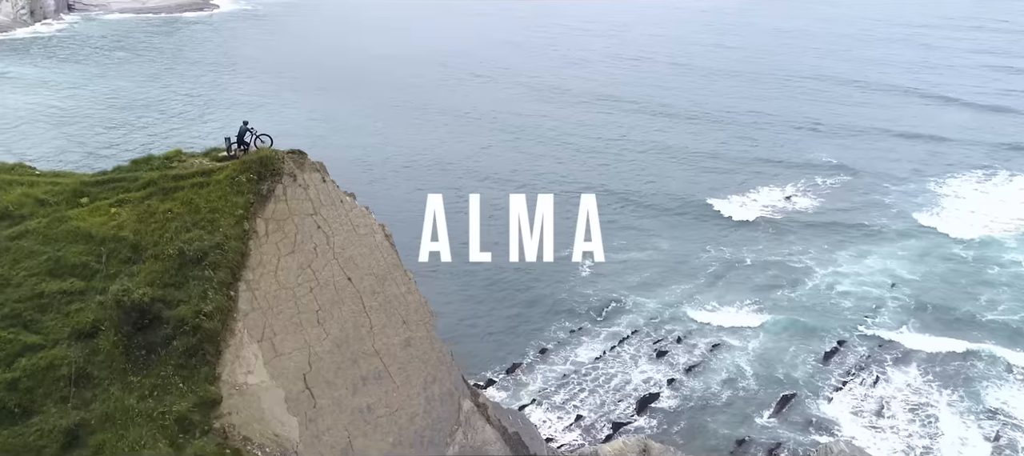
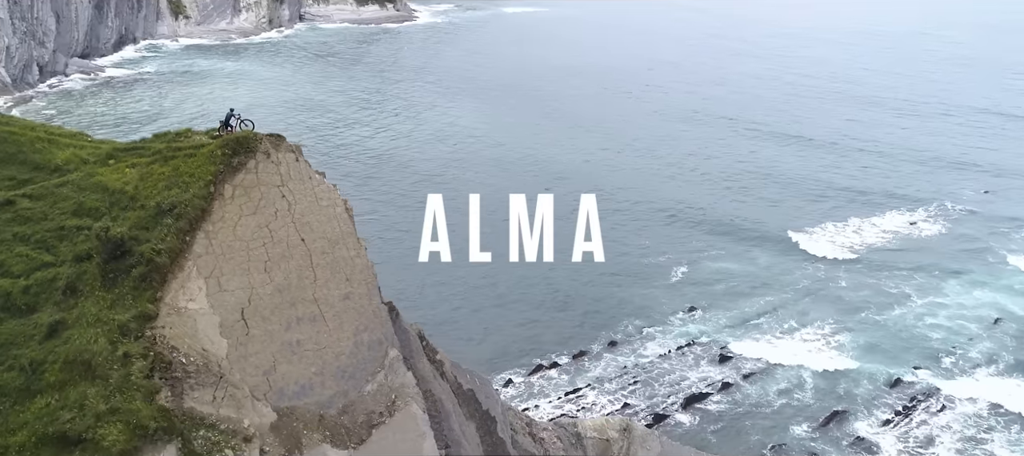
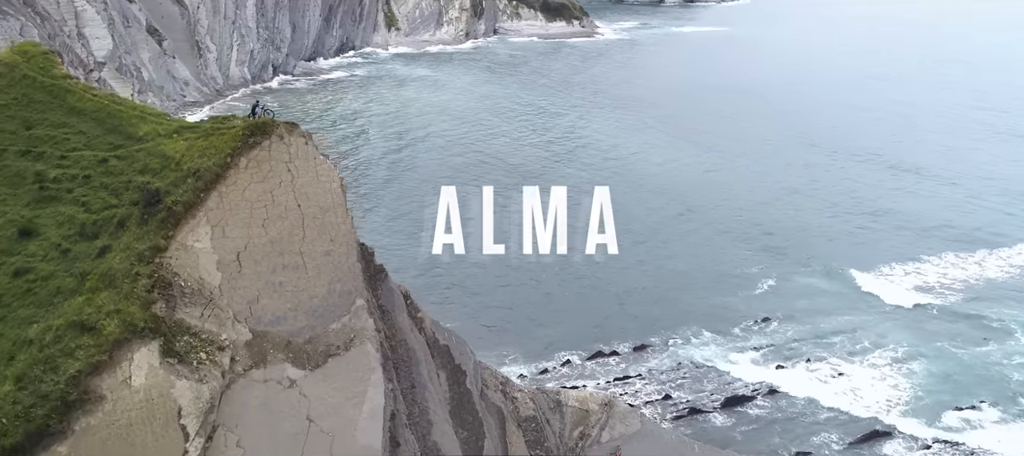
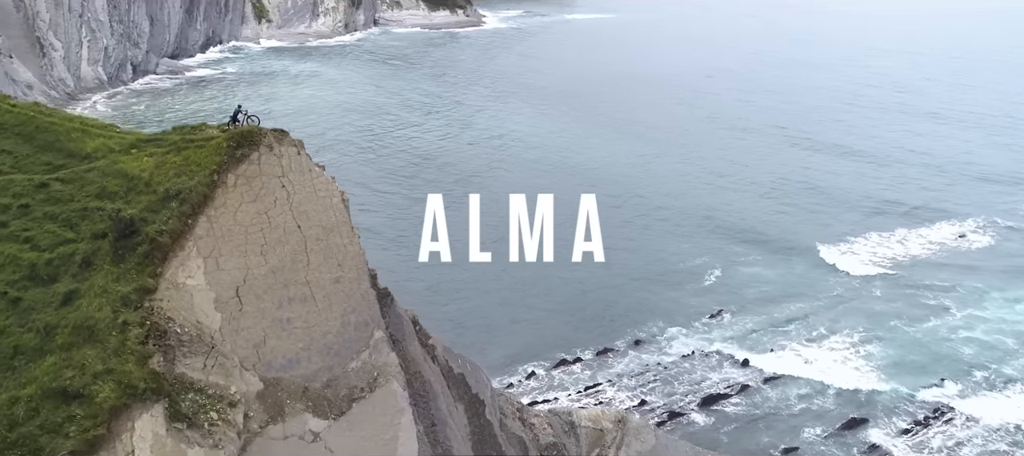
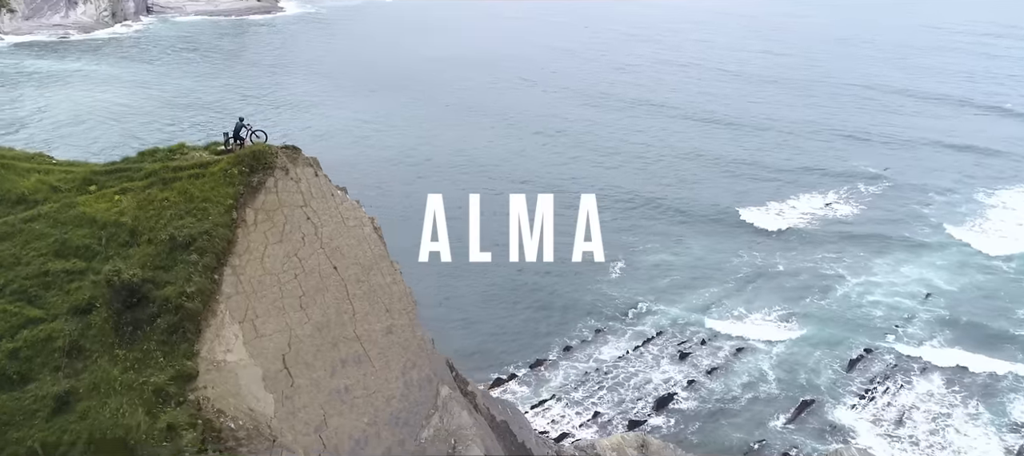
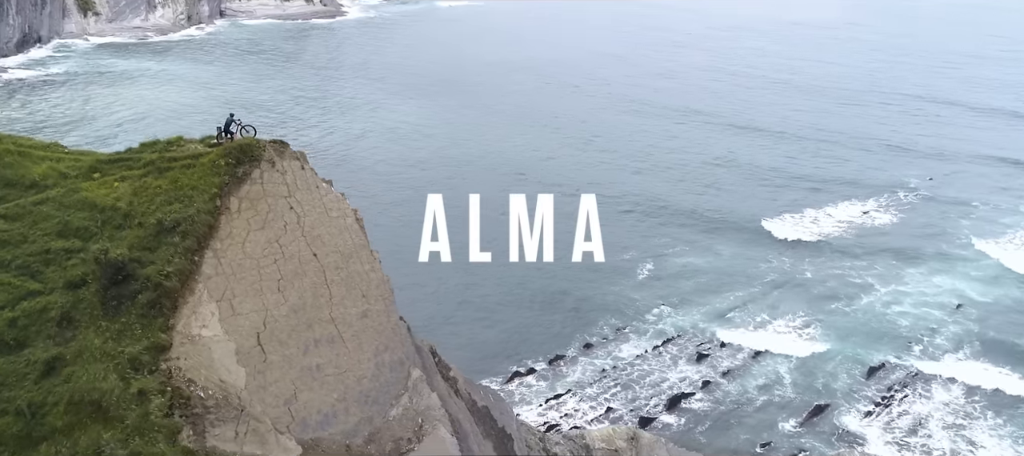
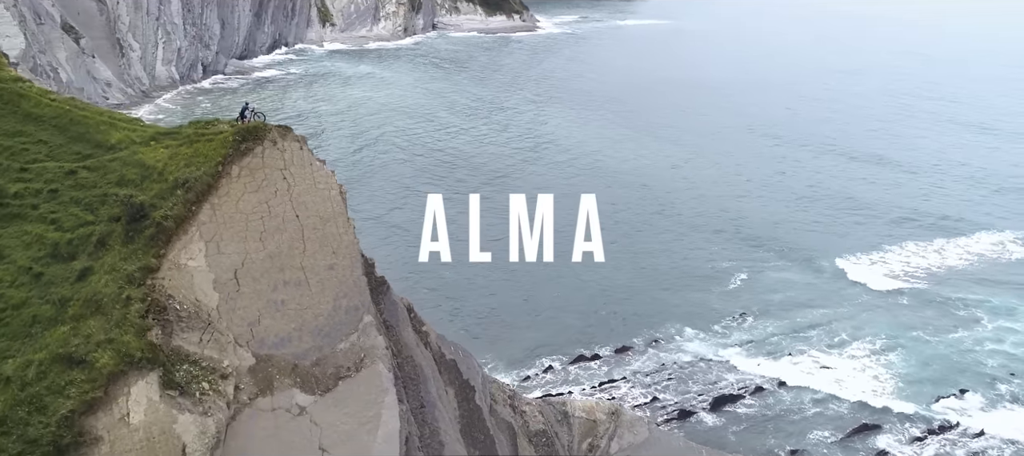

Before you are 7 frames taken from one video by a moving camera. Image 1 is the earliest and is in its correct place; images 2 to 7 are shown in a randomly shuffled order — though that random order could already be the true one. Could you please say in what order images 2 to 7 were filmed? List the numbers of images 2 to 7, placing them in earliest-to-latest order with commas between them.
5, 6, 2, 4, 7, 3
